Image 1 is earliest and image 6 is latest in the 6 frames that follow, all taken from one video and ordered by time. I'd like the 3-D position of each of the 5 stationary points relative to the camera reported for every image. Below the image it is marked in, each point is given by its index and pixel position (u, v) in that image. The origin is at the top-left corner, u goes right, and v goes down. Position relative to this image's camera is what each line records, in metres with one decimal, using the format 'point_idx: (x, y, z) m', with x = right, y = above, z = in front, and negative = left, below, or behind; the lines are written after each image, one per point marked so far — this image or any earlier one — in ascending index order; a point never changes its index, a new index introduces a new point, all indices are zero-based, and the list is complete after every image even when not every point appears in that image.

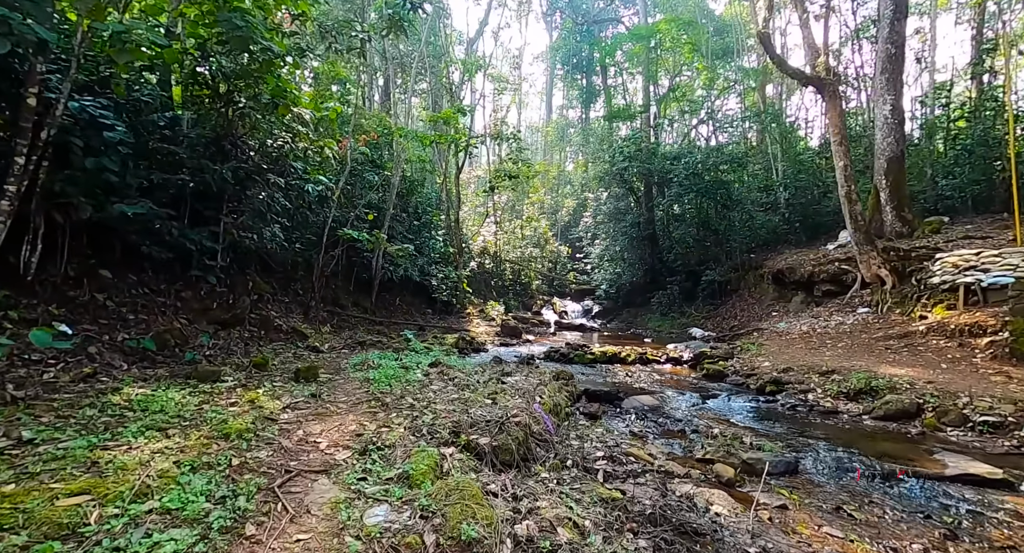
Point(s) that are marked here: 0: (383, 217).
0: (-3.0, +1.4, +10.8) m
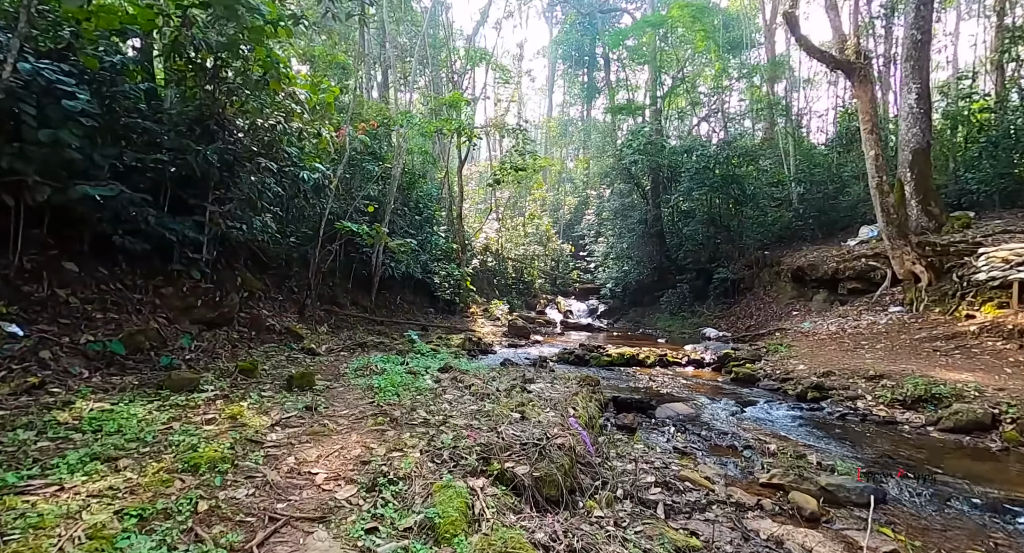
0: (-2.8, +1.5, +10.2) m
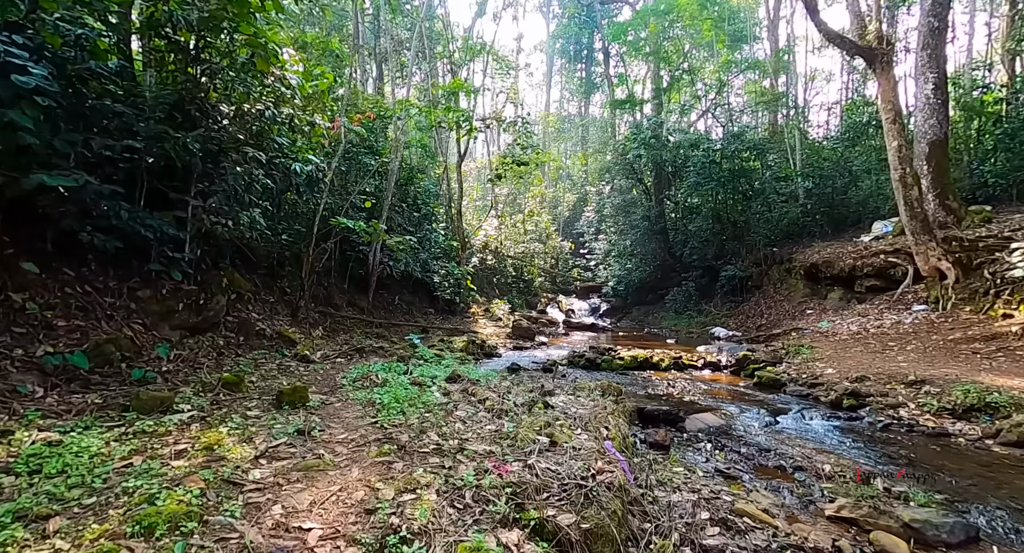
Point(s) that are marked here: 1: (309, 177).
0: (-2.7, +1.5, +9.7) m
1: (-2.9, +1.4, +6.7) m
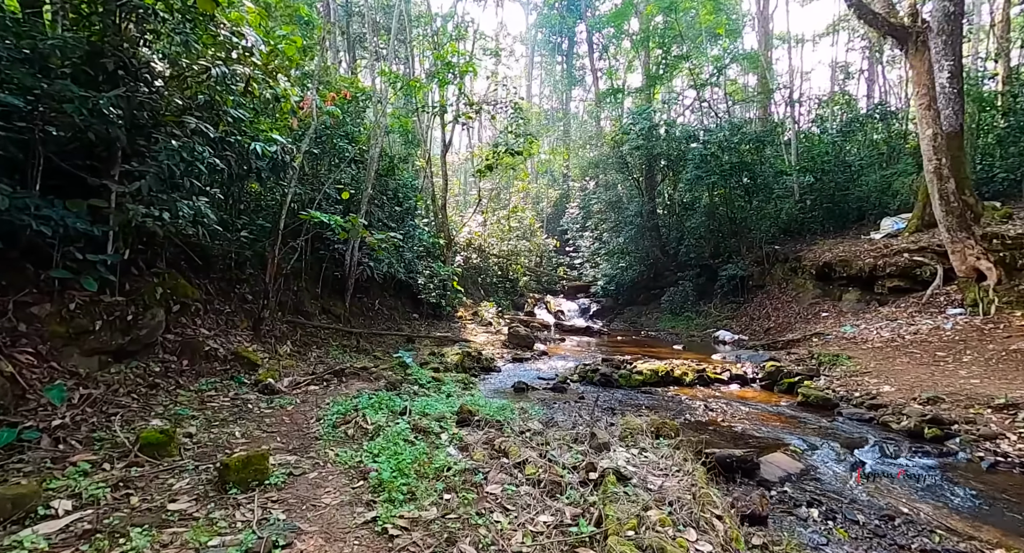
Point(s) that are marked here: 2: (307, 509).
0: (-2.8, +1.4, +8.5) m
1: (-2.8, +1.4, +5.5) m
2: (-0.9, -1.0, +2.1) m
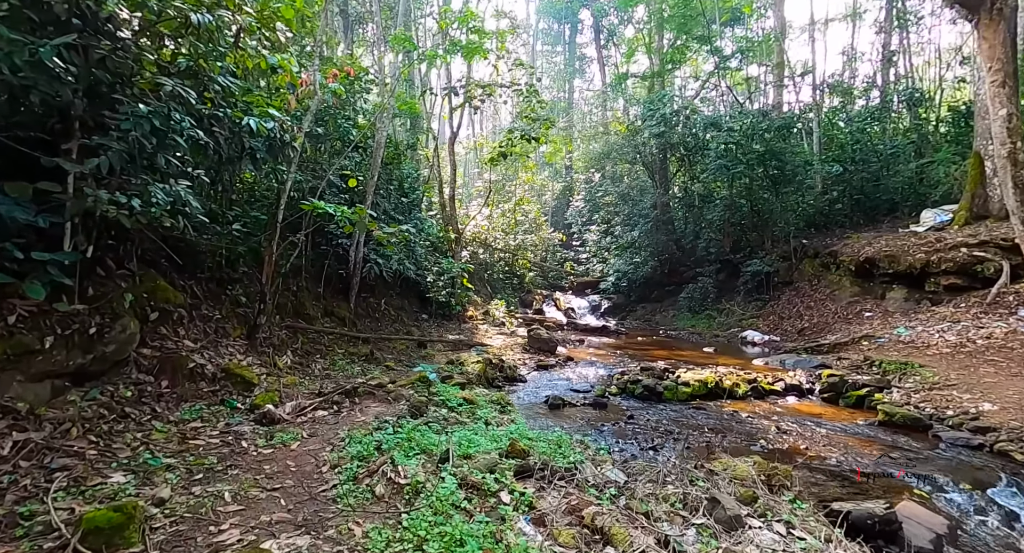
0: (-2.4, +1.5, +7.7) m
1: (-2.4, +1.3, +4.6) m
2: (-0.5, -1.1, +1.3) m
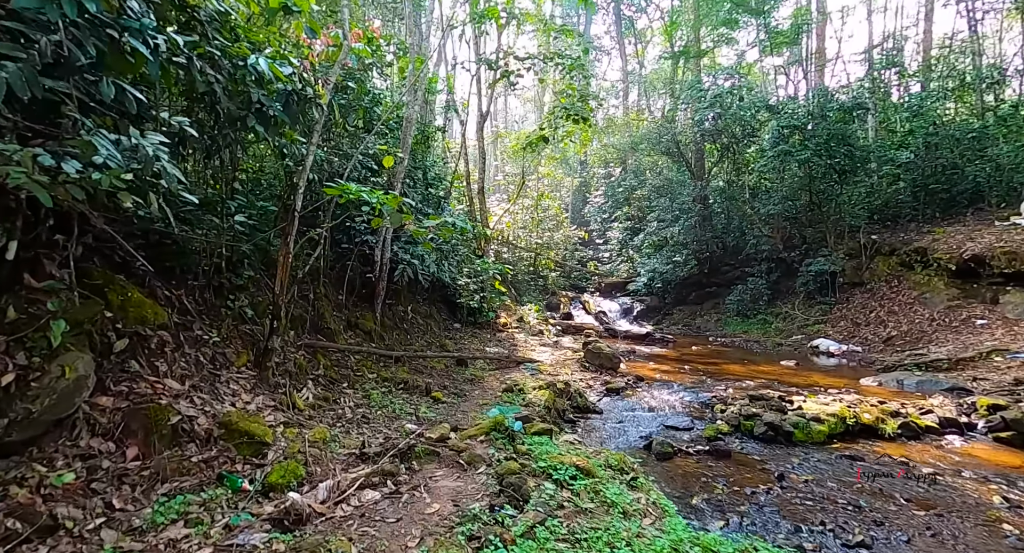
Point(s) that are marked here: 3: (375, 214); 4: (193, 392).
0: (-1.6, +1.4, +6.4) m
1: (-1.6, +1.3, +3.3) m
2: (+0.3, -1.1, 0.0) m
3: (-1.4, +0.6, +4.8) m
4: (-2.0, -0.7, +3.0) m
